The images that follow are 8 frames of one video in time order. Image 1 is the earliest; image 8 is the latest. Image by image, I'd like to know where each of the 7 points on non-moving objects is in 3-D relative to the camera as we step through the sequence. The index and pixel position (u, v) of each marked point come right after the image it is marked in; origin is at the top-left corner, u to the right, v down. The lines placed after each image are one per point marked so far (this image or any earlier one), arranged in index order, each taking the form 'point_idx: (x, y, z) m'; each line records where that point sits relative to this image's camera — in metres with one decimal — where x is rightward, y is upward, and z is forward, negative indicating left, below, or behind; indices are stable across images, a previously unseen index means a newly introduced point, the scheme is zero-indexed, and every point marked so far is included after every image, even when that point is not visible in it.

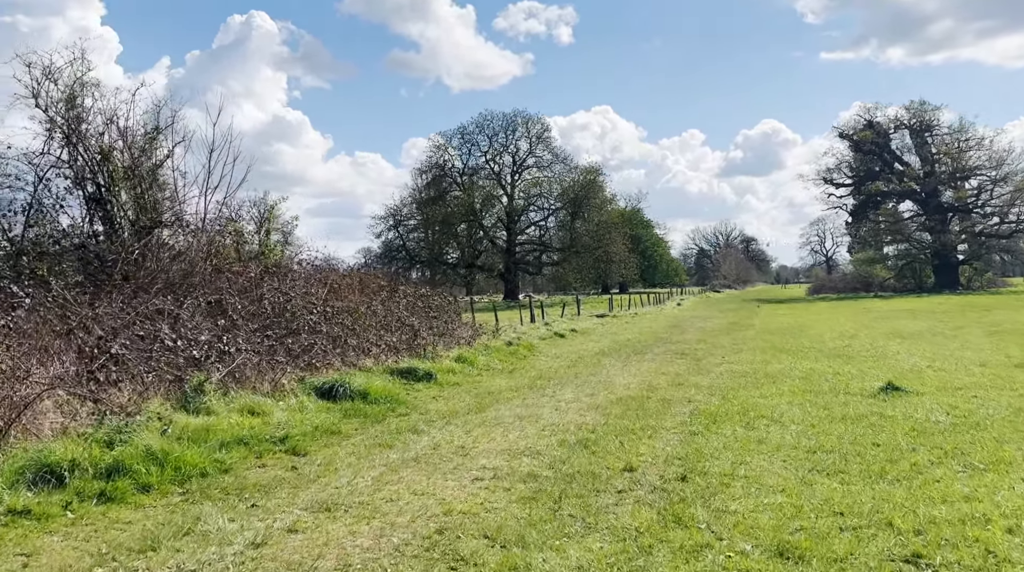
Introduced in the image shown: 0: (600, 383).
0: (+1.6, -1.8, +19.9) m
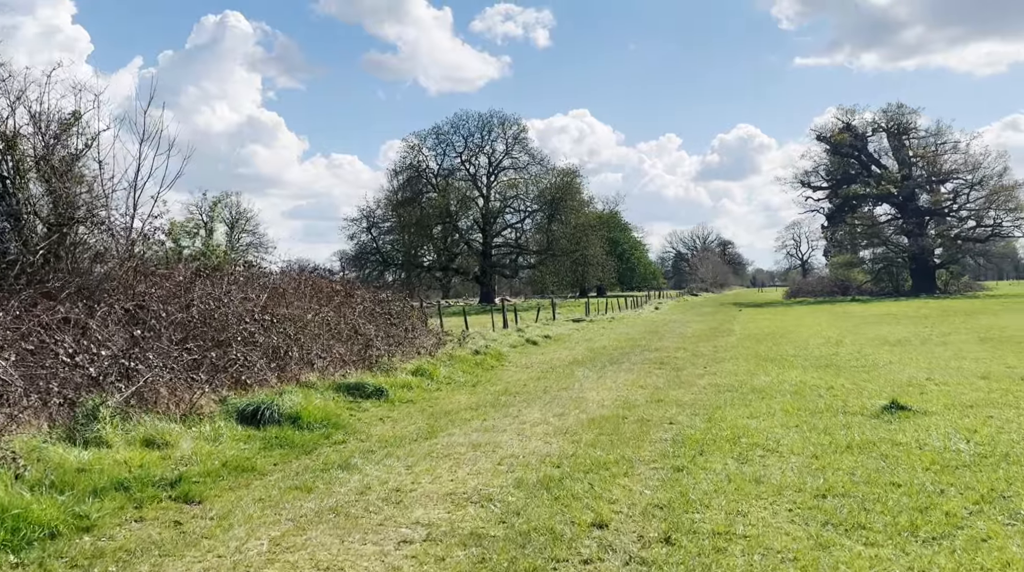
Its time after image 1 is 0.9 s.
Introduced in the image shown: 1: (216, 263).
0: (+1.0, -1.9, +18.2) m
1: (-5.4, +0.4, +19.9) m
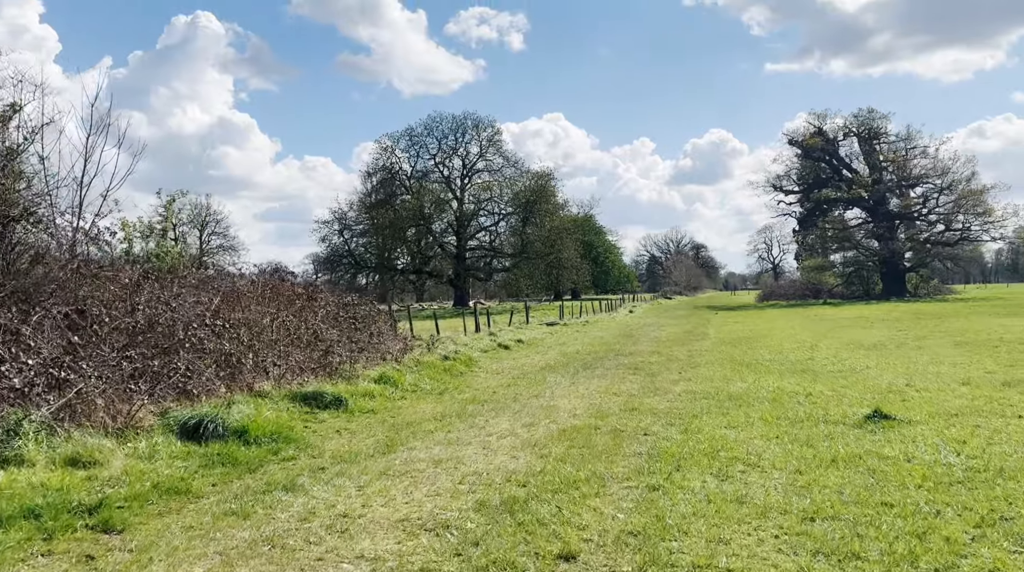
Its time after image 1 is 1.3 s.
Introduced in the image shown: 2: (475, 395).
0: (+0.5, -1.9, +17.4) m
1: (-5.9, +0.3, +19.0) m
2: (-0.6, -1.9, +19.3) m
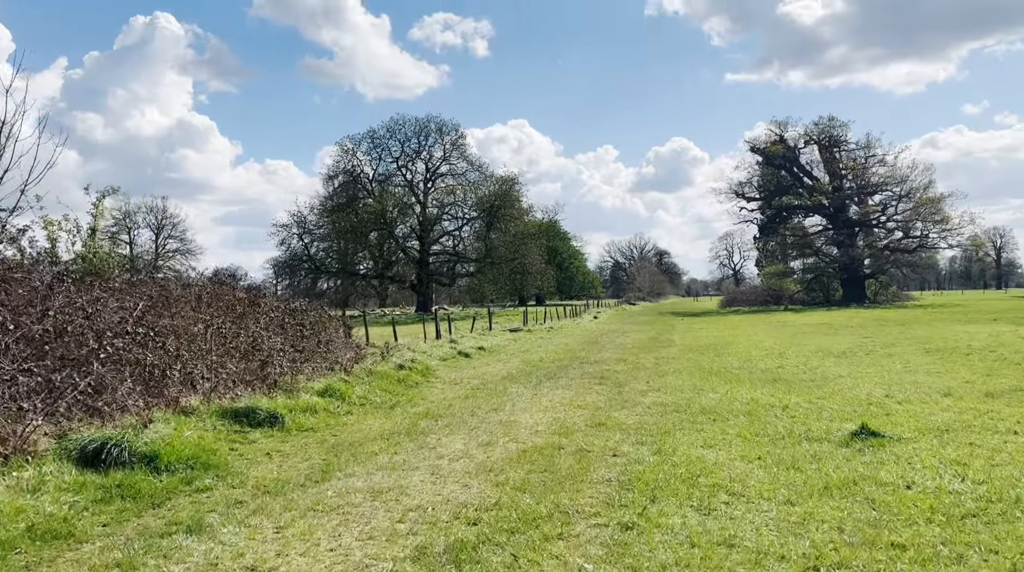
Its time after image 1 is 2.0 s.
0: (-0.2, -2.0, +16.2) m
1: (-6.6, +0.3, +17.5) m
2: (-1.3, -2.0, +18.0) m
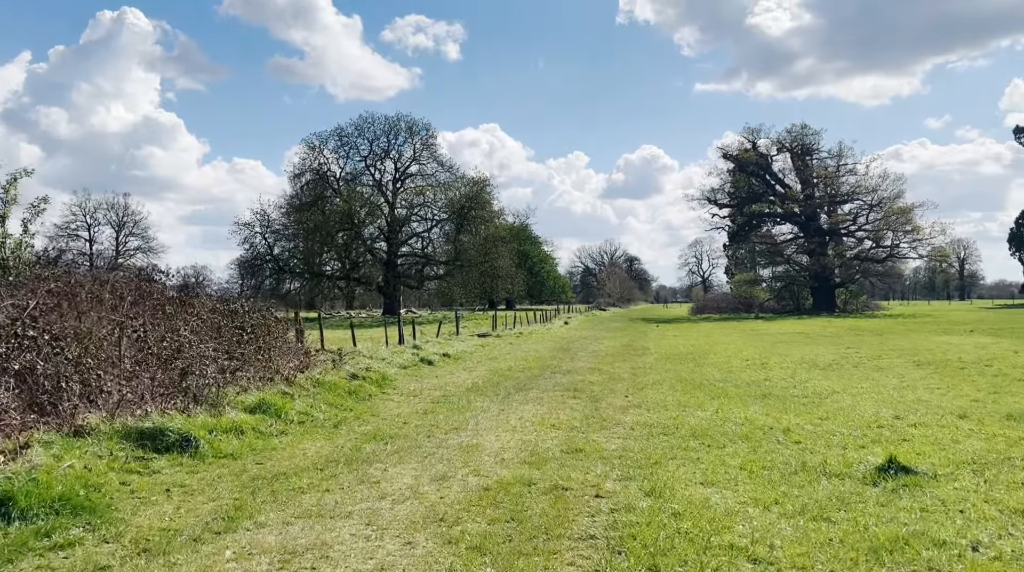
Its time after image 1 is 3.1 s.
0: (-0.6, -2.0, +14.0) m
1: (-7.1, +0.4, +15.2) m
2: (-1.8, -2.0, +15.7) m
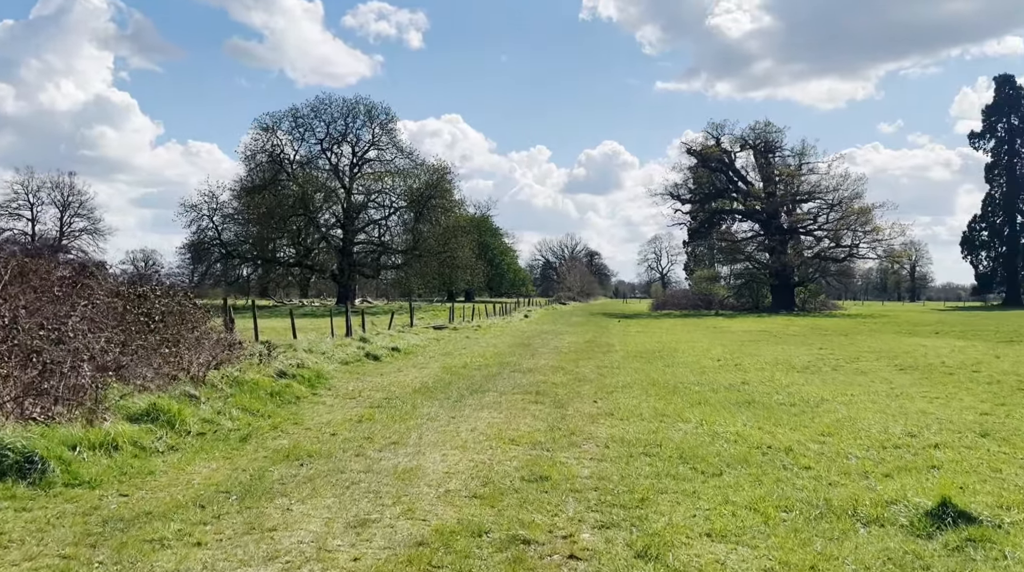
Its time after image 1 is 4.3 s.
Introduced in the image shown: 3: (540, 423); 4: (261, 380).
0: (-1.2, -1.8, +11.4) m
1: (-7.6, +0.7, +12.3) m
2: (-2.4, -1.8, +13.1) m
3: (+0.4, -1.9, +15.0) m
4: (-3.7, -1.4, +16.1) m
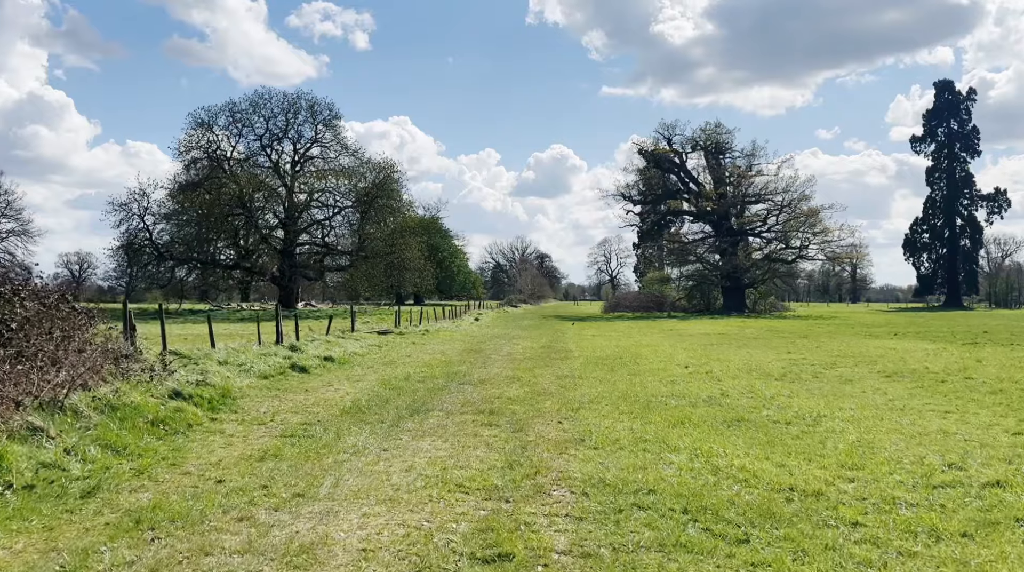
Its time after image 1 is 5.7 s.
0: (-1.6, -1.8, +8.2) m
1: (-8.0, +0.7, +8.8) m
2: (-2.9, -1.7, +9.8) m
3: (-0.2, -1.8, +11.9) m
4: (-4.3, -1.4, +12.8) m
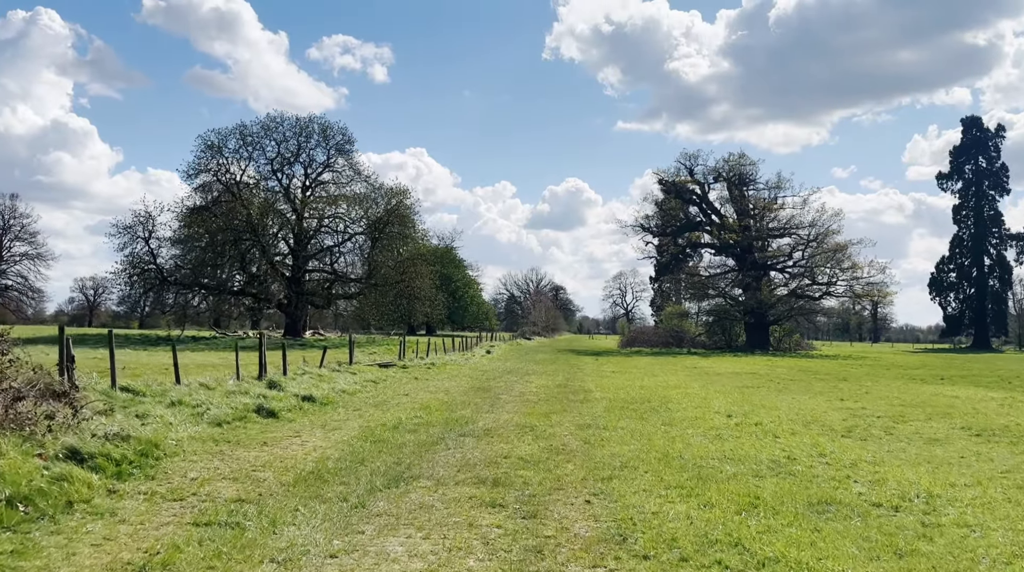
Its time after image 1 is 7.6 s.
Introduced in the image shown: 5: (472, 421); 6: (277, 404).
0: (-1.5, -1.9, +4.0) m
1: (-7.9, +0.7, +4.8) m
2: (-2.8, -1.8, +5.7) m
3: (-0.1, -2.0, +7.7) m
4: (-4.2, -1.6, +8.7) m
5: (-0.6, -2.5, +19.8) m
6: (-4.2, -2.1, +19.8) m
